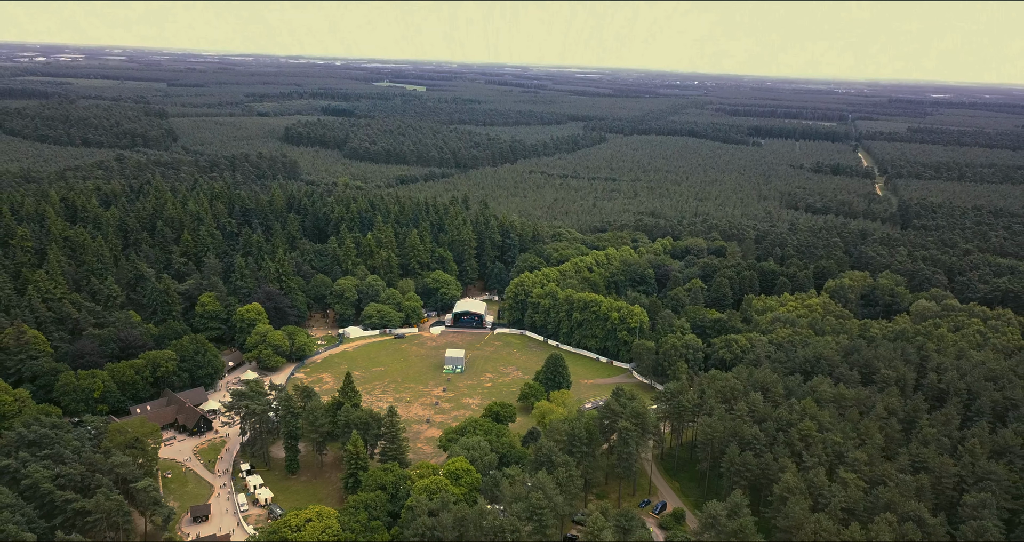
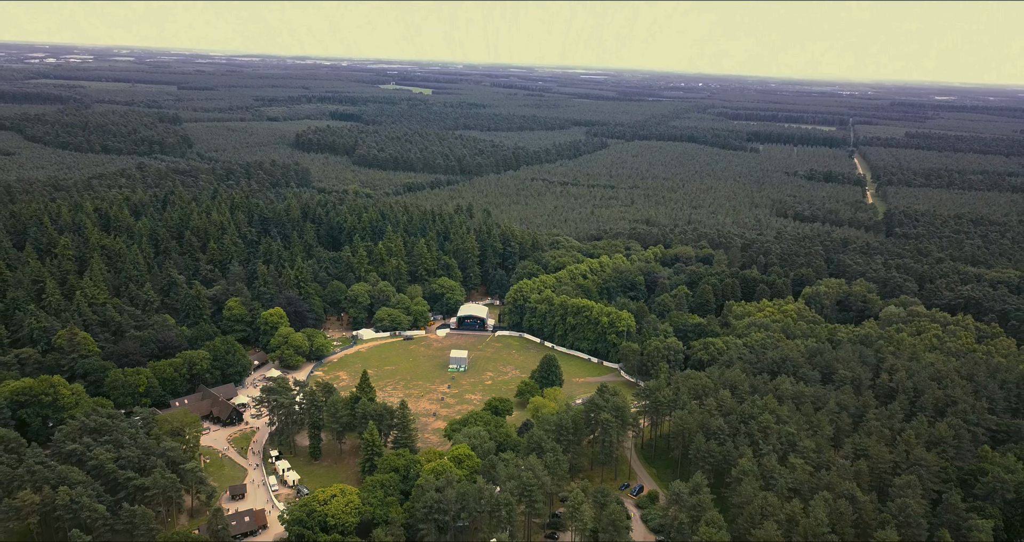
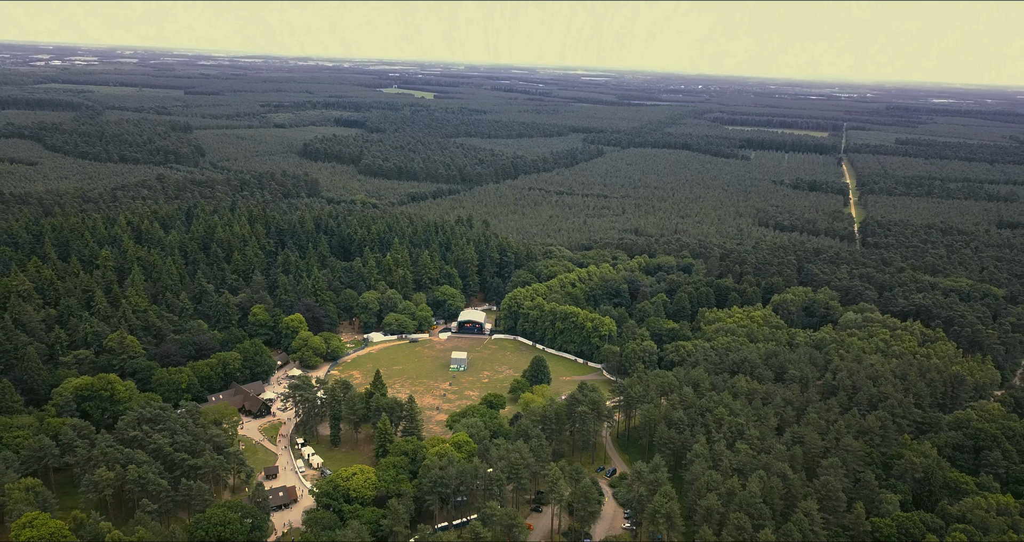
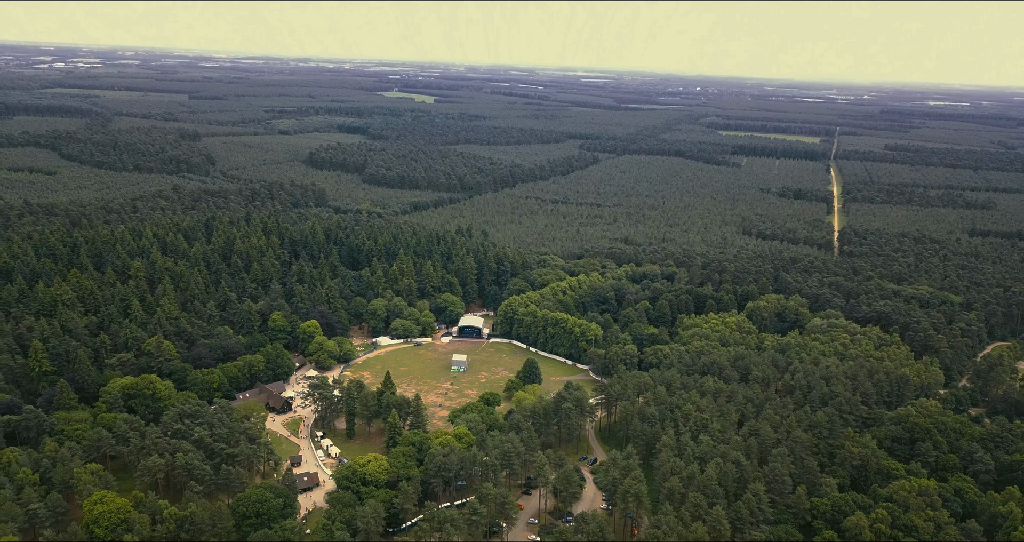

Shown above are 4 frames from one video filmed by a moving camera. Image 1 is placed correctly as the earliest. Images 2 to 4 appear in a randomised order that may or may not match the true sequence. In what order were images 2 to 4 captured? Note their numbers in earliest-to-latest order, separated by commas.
2, 3, 4
